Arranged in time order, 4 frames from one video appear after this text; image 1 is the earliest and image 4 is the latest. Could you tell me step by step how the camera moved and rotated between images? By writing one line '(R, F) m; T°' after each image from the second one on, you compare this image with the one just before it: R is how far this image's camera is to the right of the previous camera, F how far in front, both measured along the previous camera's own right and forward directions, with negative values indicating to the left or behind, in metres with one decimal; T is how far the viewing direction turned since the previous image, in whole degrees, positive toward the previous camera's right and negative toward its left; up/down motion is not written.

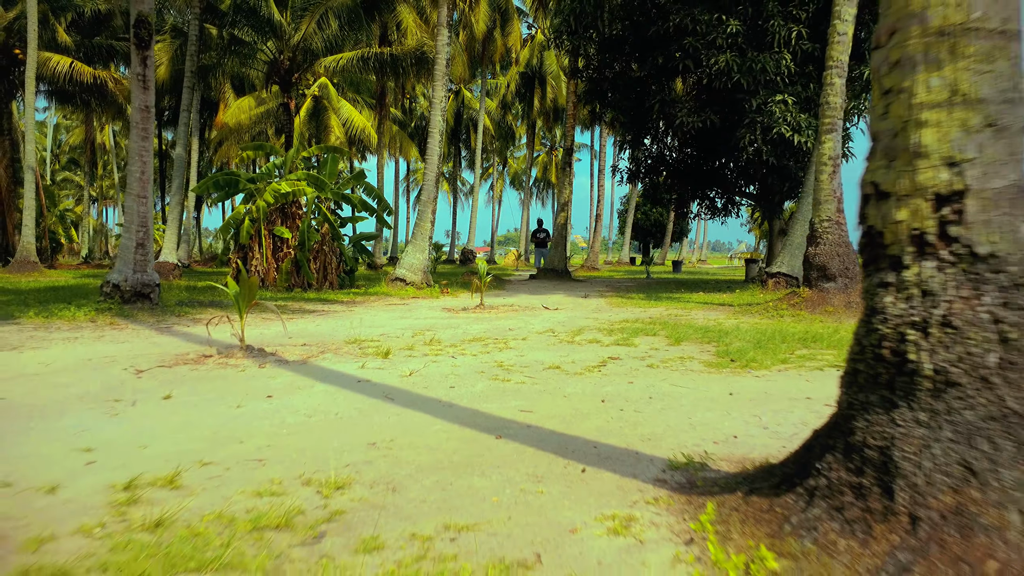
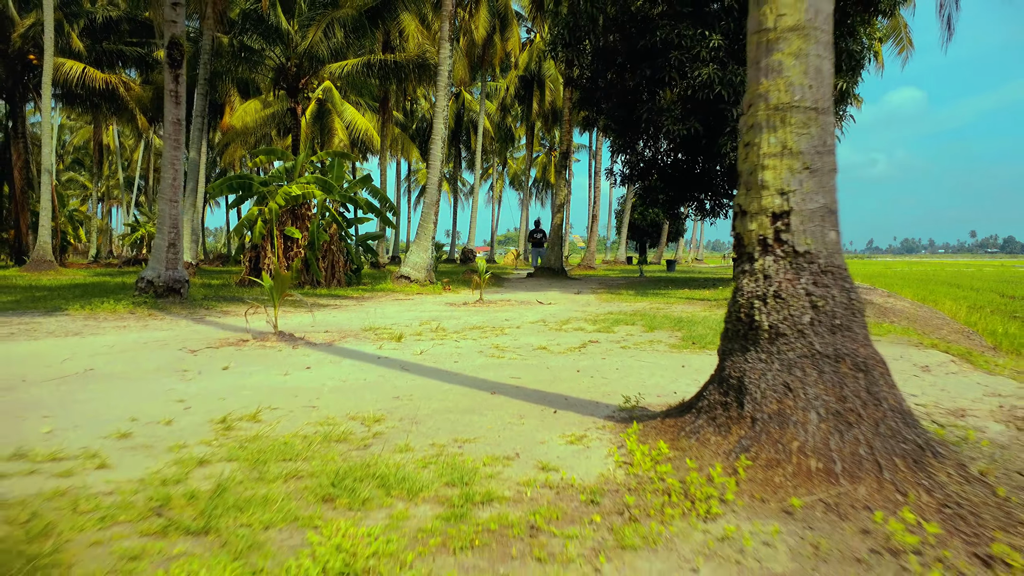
(+0.1, -0.8) m; 0°
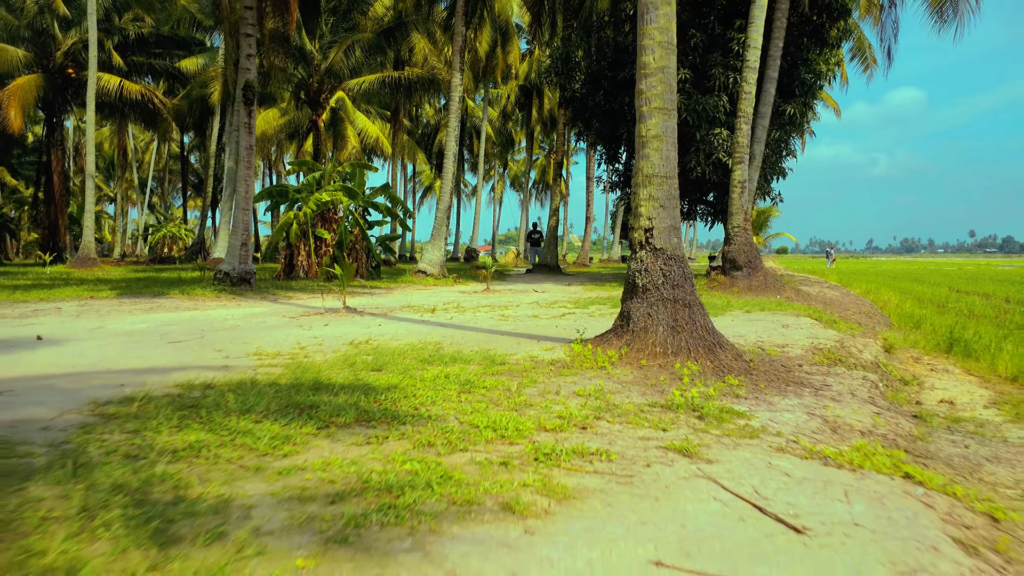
(0.0, -2.2) m; 0°
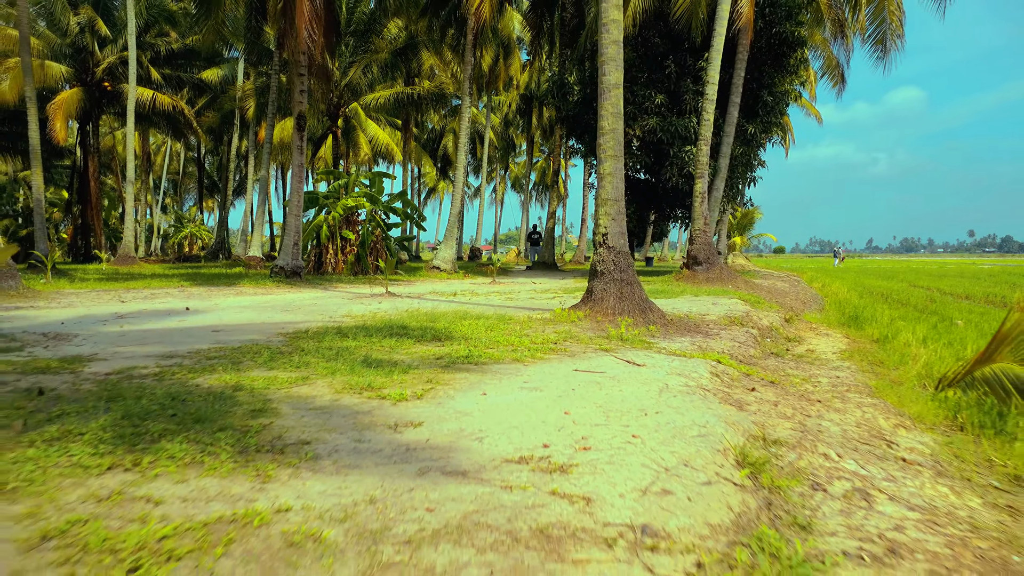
(0.0, -2.4) m; 0°
